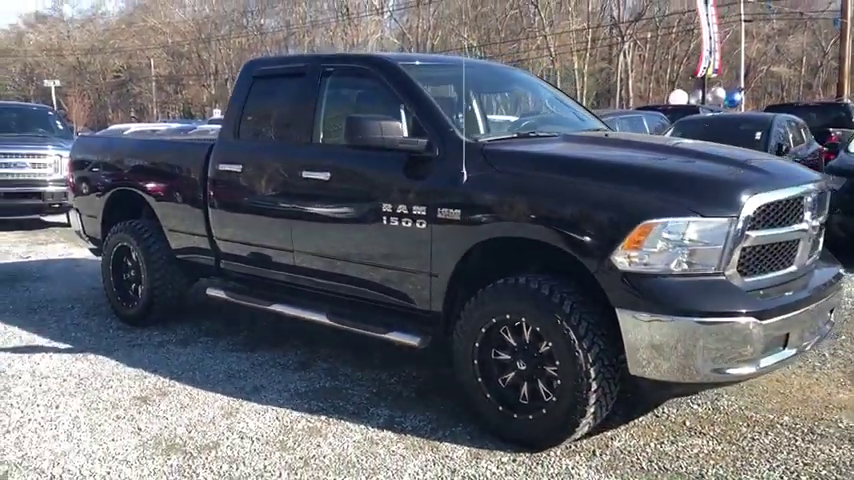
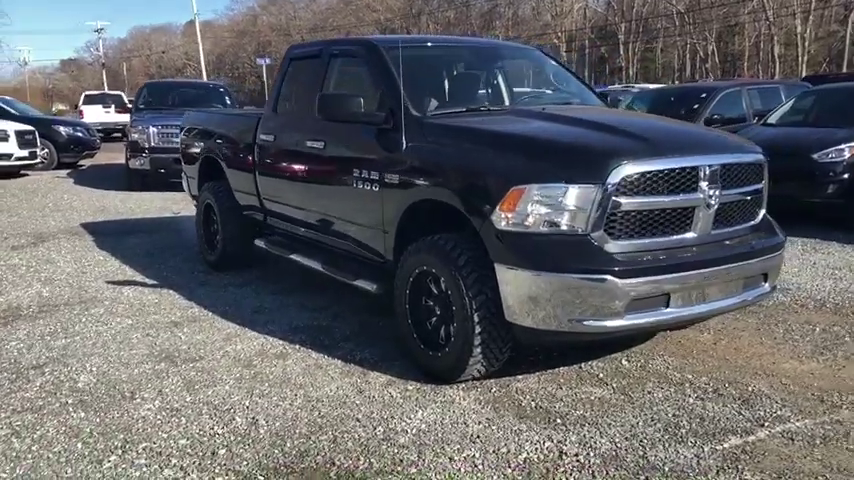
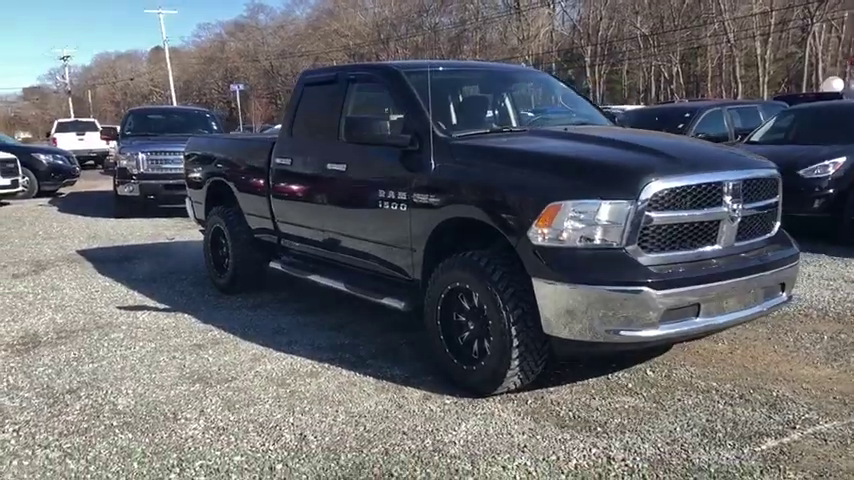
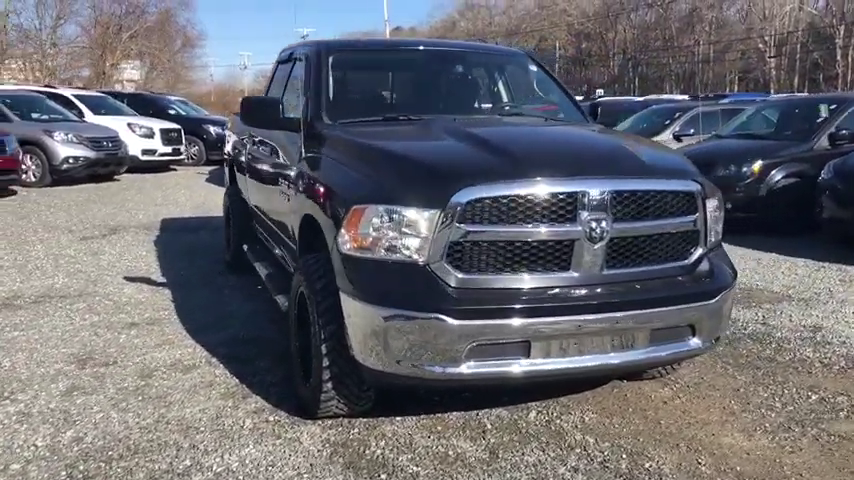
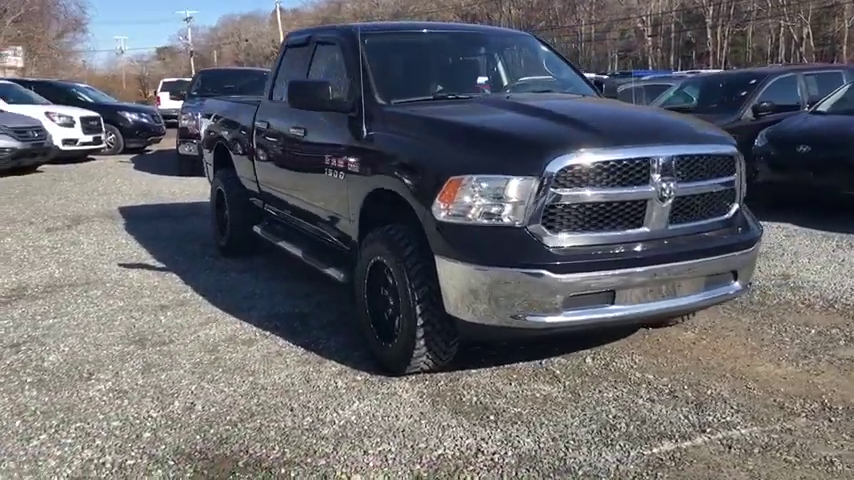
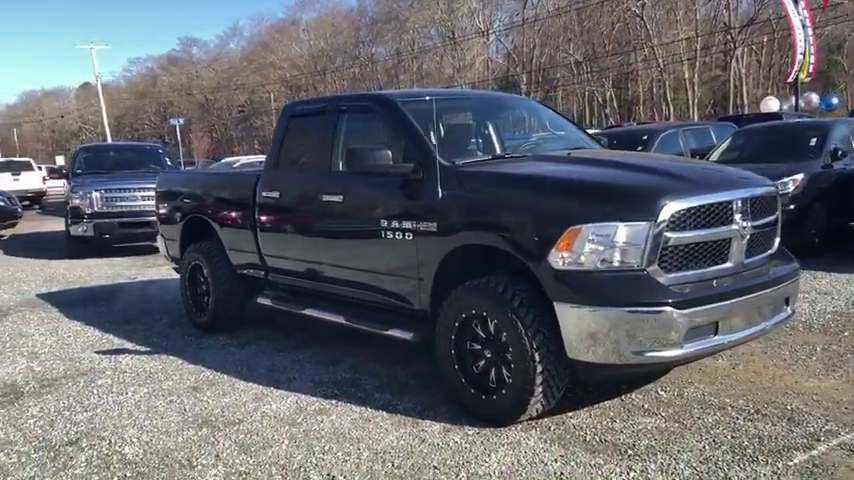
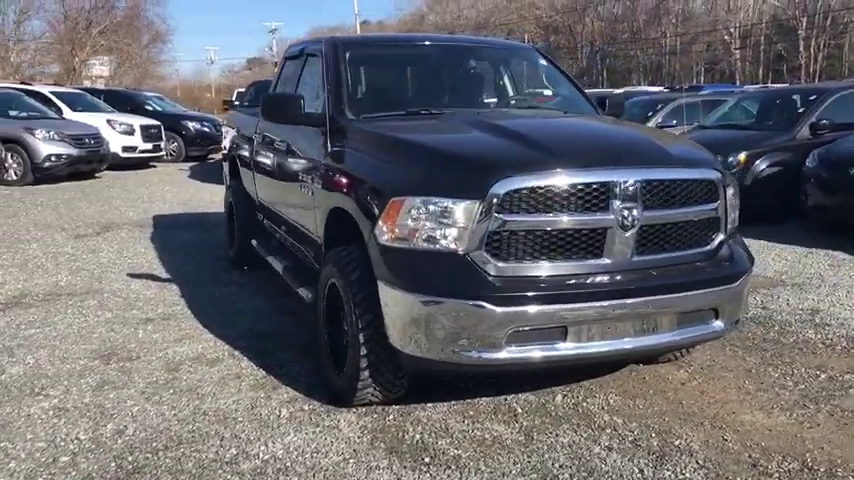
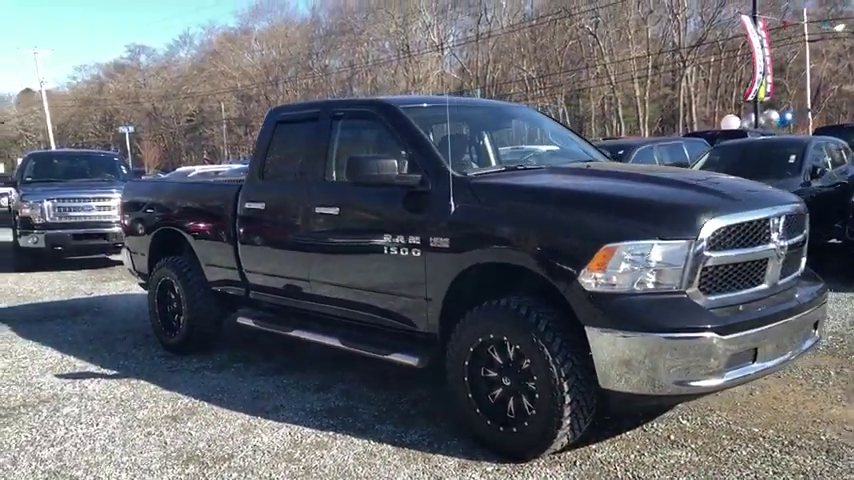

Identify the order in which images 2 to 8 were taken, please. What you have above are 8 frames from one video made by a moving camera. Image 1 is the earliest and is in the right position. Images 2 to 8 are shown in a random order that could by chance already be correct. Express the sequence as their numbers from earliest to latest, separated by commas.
8, 6, 3, 2, 5, 7, 4
